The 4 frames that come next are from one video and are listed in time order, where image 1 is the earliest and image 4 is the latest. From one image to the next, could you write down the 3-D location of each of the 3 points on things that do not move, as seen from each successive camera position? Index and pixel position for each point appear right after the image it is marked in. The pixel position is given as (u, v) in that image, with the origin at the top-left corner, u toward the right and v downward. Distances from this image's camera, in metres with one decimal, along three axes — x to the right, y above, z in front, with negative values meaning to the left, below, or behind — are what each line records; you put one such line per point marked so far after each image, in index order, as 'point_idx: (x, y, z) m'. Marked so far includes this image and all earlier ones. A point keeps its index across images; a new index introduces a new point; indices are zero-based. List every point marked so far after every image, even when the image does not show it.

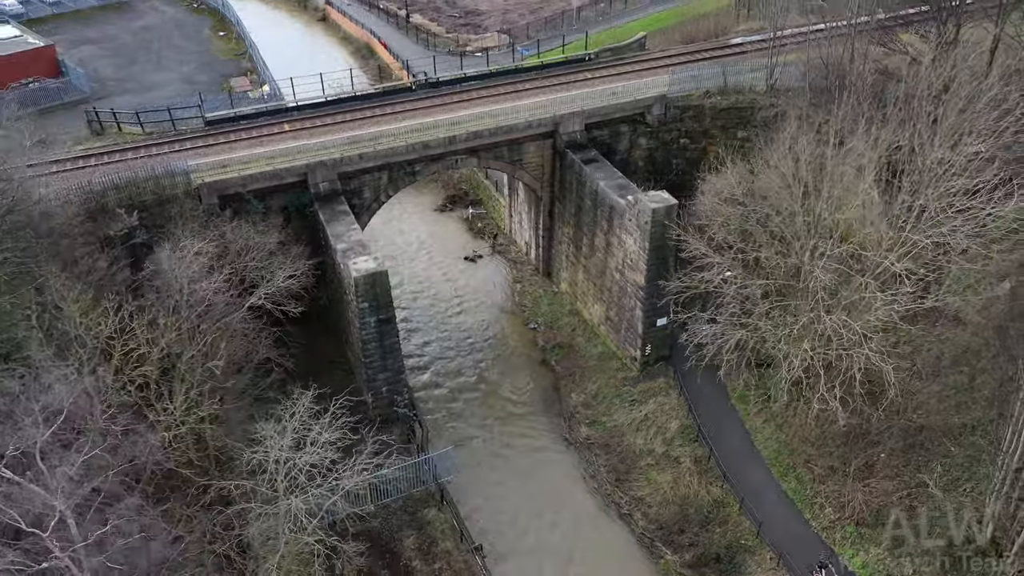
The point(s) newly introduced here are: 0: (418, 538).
0: (-2.2, -6.0, +19.5) m
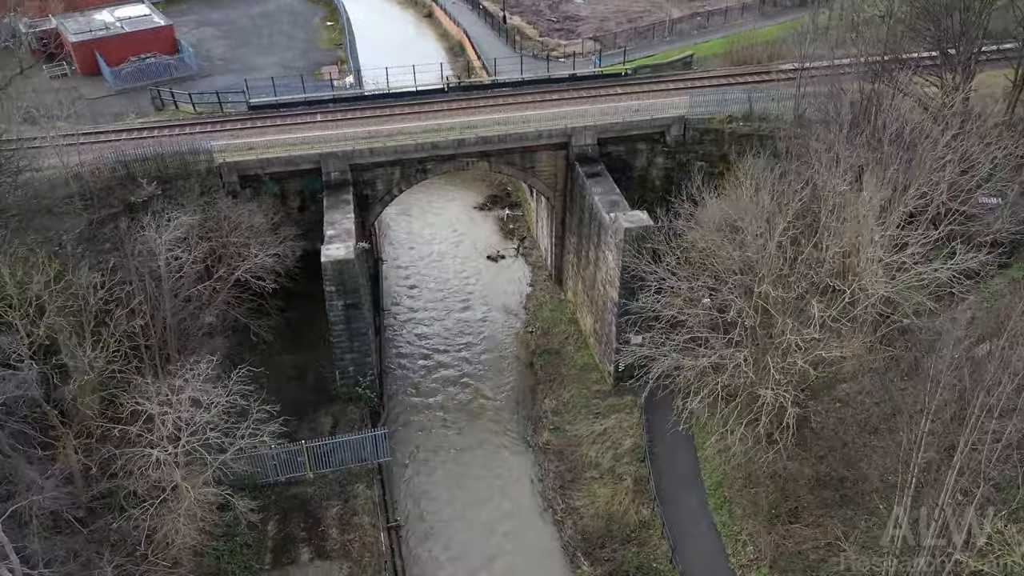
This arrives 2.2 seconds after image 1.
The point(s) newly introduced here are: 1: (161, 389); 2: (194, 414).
0: (-4.4, -5.7, +21.0) m
1: (-7.3, -2.1, +16.9) m
2: (-6.5, -2.6, +16.7) m
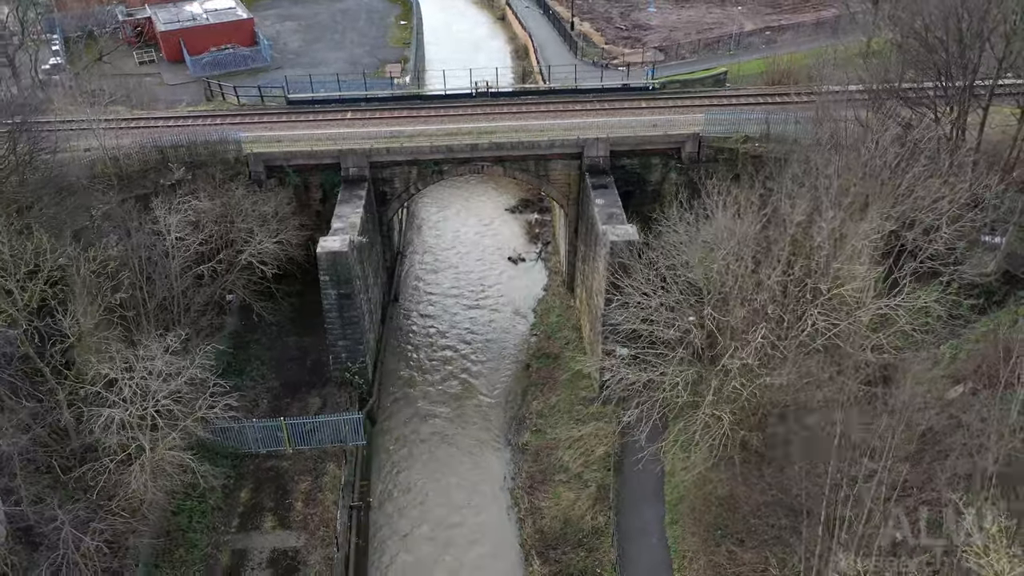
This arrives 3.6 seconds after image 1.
0: (-5.5, -5.4, +22.5) m
1: (-8.6, -1.6, +18.7) m
2: (-7.8, -2.1, +18.4) m
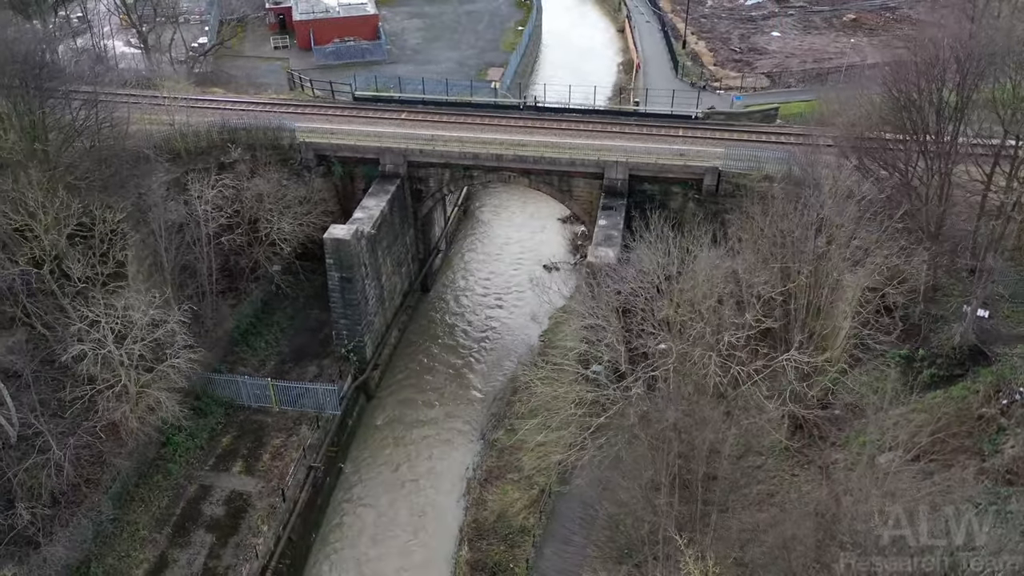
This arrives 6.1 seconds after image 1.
0: (-7.1, -4.7, +25.3) m
1: (-10.3, -0.5, +22.1) m
2: (-9.7, -1.1, +21.7) m
